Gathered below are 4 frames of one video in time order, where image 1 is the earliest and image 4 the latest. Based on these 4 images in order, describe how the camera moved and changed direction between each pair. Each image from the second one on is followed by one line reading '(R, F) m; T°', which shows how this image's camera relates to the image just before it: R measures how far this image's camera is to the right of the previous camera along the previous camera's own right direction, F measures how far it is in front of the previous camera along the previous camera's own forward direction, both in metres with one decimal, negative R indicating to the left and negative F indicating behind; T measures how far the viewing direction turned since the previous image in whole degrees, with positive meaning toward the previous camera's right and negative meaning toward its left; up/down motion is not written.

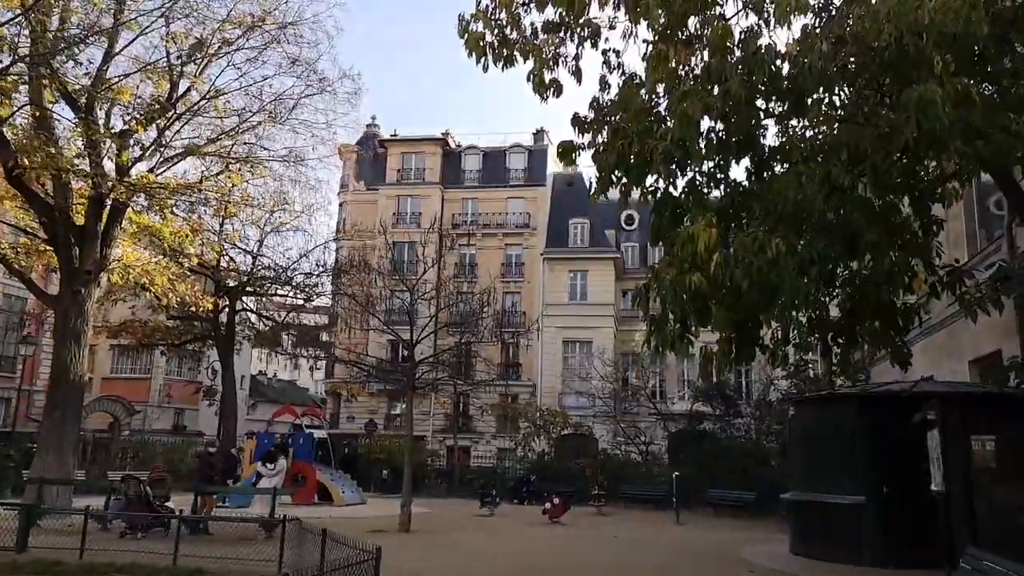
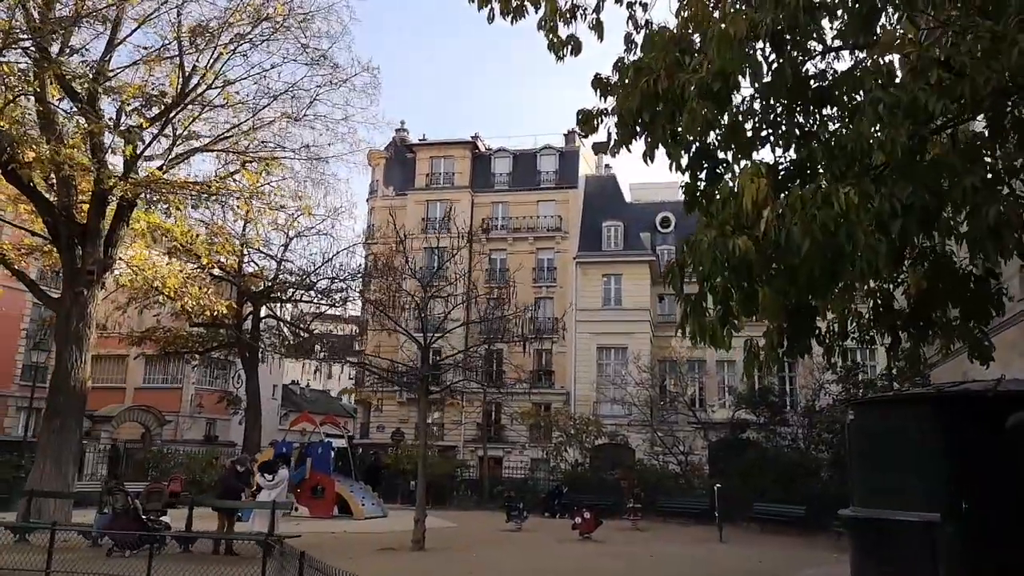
(+0.2, +1.0) m; -3°
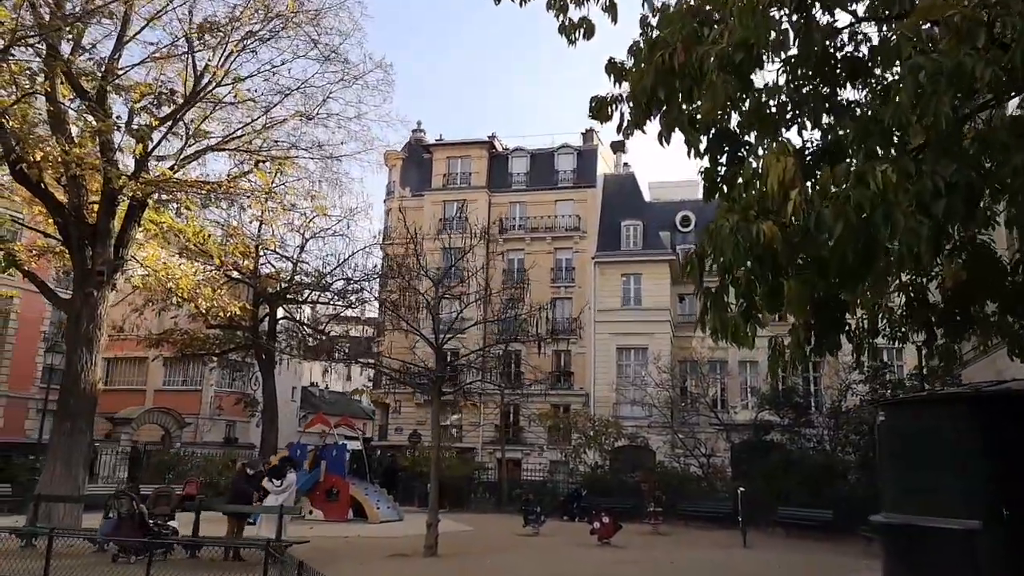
(+0.1, +0.3) m; -1°
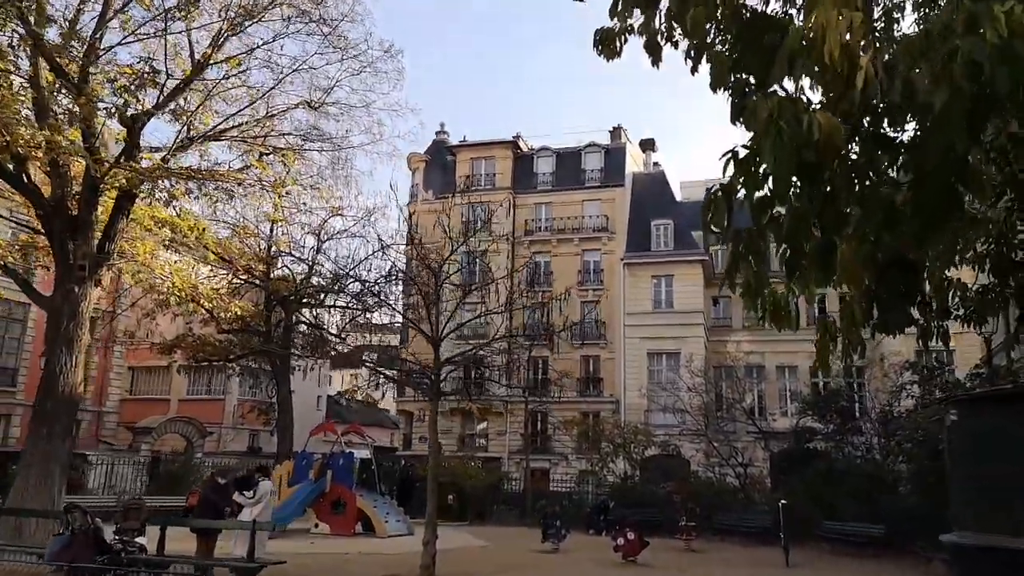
(+0.3, +1.2) m; -2°
